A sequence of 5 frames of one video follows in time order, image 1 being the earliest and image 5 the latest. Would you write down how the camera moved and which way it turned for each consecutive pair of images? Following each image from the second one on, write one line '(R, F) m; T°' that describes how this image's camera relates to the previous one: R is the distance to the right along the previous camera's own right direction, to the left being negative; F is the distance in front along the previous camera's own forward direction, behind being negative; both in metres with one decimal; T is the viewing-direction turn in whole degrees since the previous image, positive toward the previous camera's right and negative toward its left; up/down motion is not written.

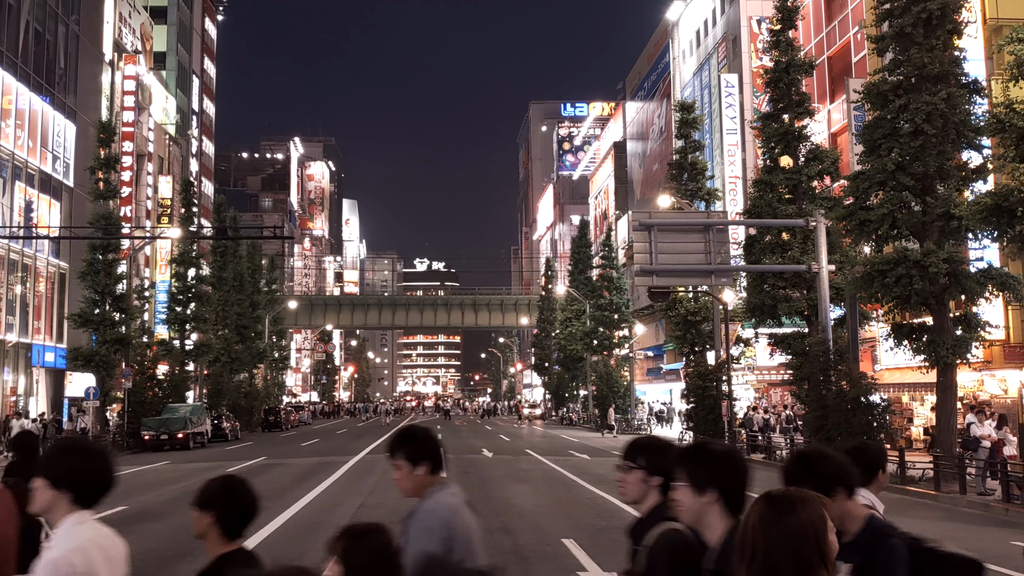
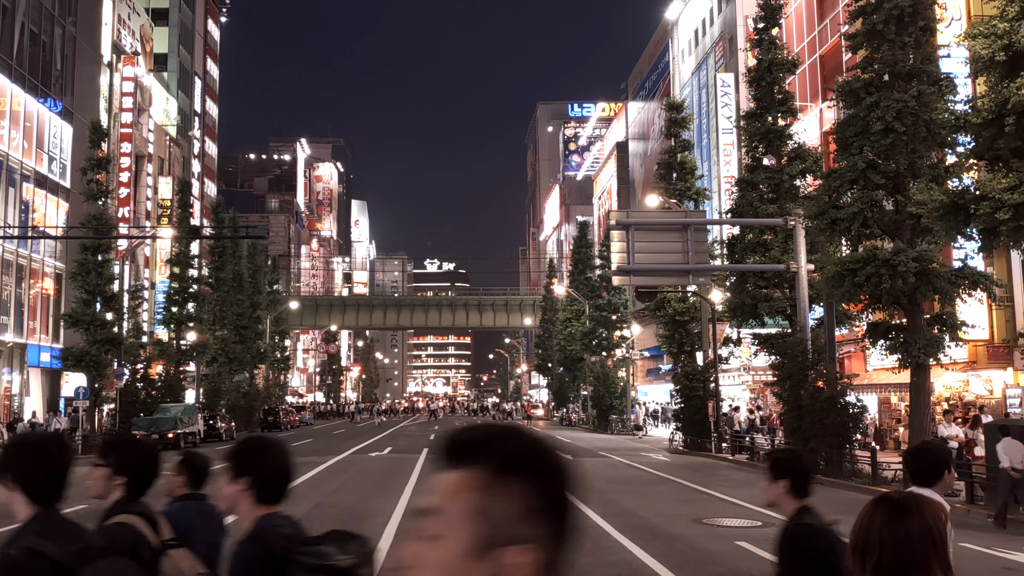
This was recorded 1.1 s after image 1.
(+1.0, +0.1) m; -1°
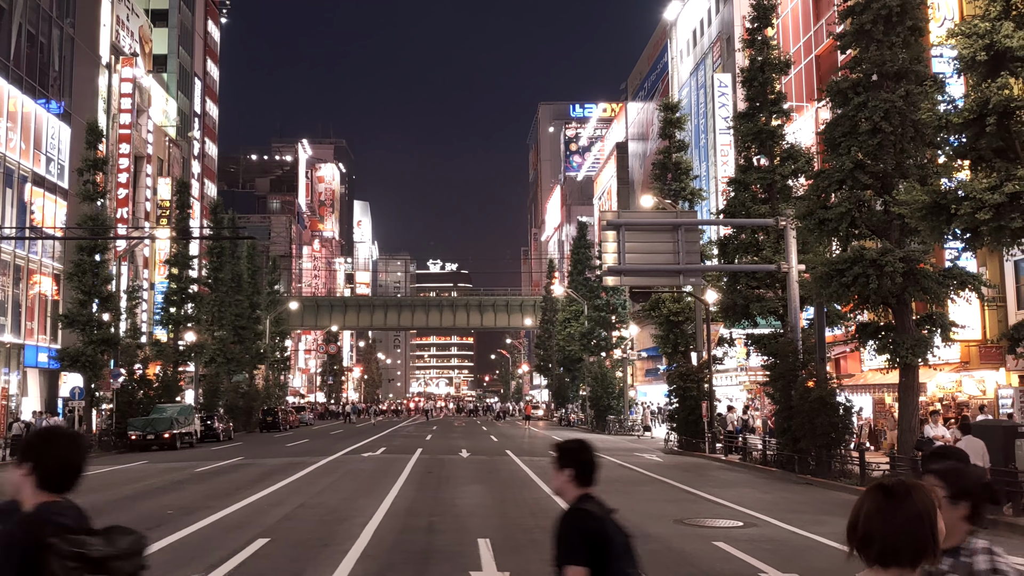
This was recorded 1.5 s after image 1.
(+0.3, 0.0) m; 0°
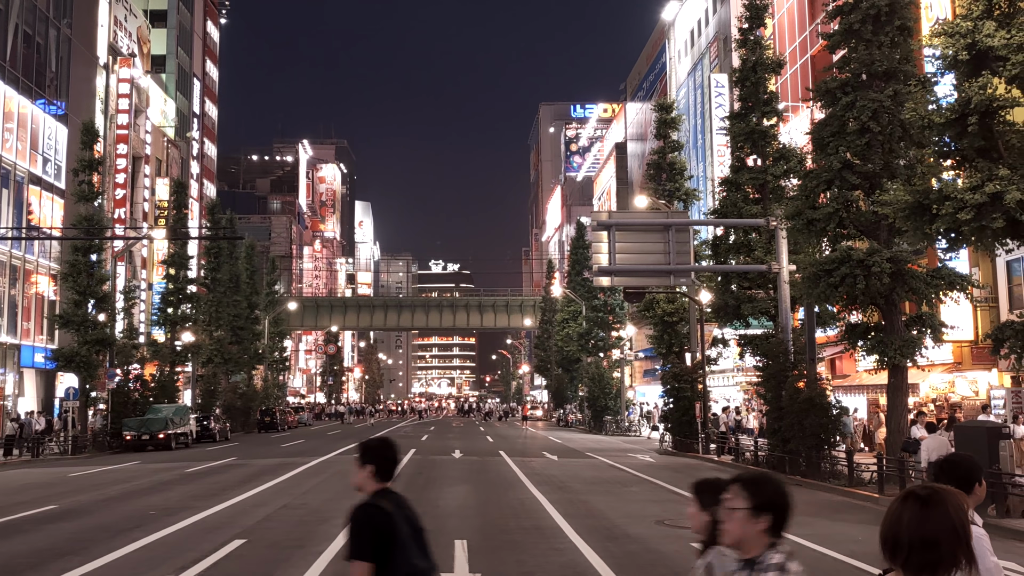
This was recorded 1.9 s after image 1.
(+0.3, 0.0) m; 0°
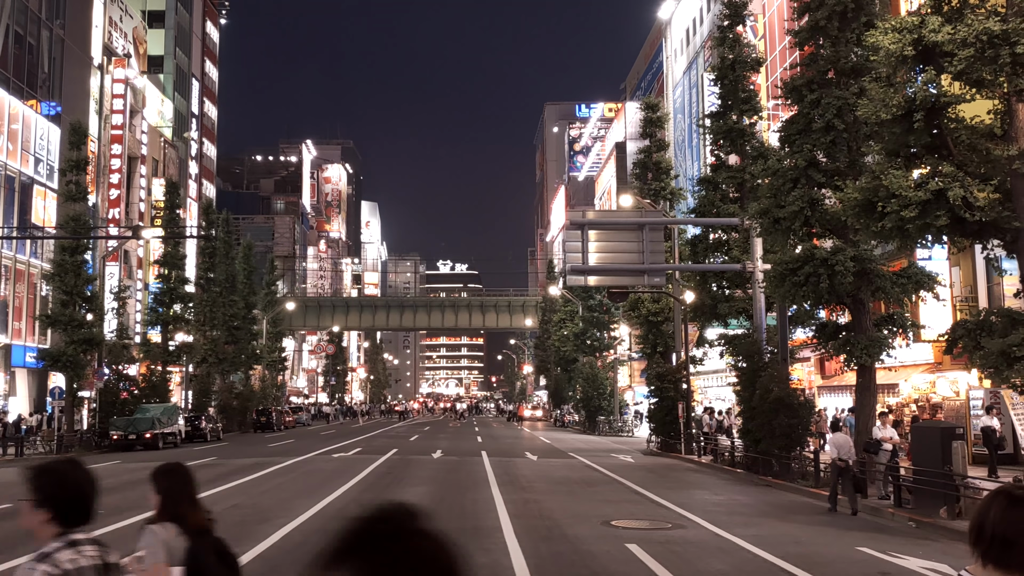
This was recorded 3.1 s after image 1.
(+1.0, +0.1) m; -1°
